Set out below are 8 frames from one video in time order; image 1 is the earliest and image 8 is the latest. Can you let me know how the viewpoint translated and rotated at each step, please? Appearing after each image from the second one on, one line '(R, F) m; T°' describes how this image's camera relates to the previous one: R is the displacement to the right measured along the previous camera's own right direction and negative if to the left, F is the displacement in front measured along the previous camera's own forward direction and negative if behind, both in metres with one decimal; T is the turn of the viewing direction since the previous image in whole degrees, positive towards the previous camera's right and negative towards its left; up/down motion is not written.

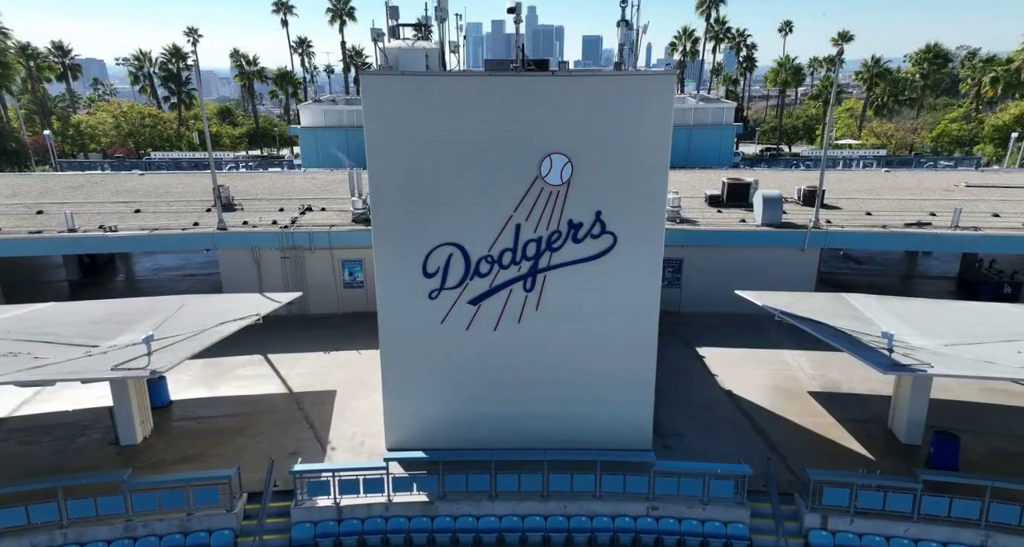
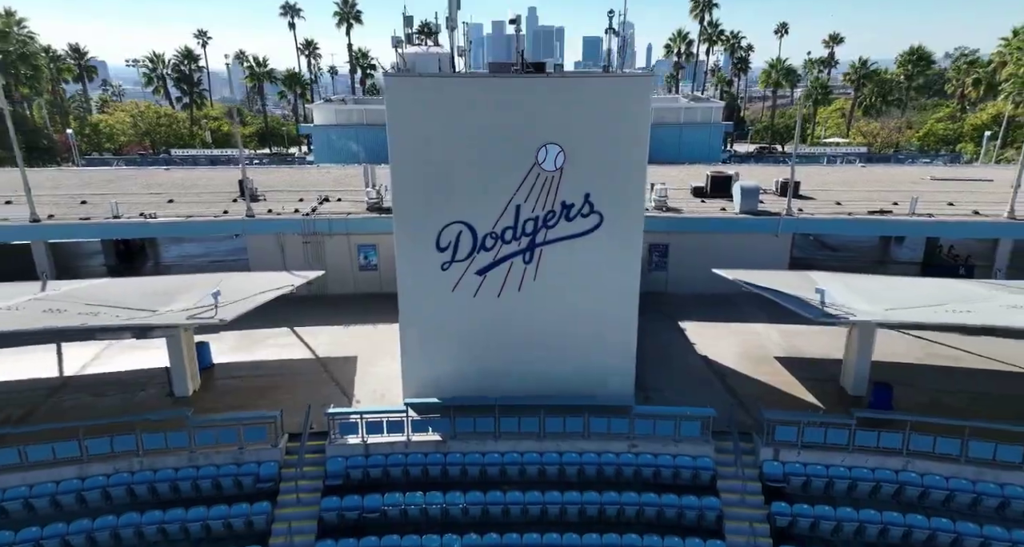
(0.0, -1.7) m; 0°
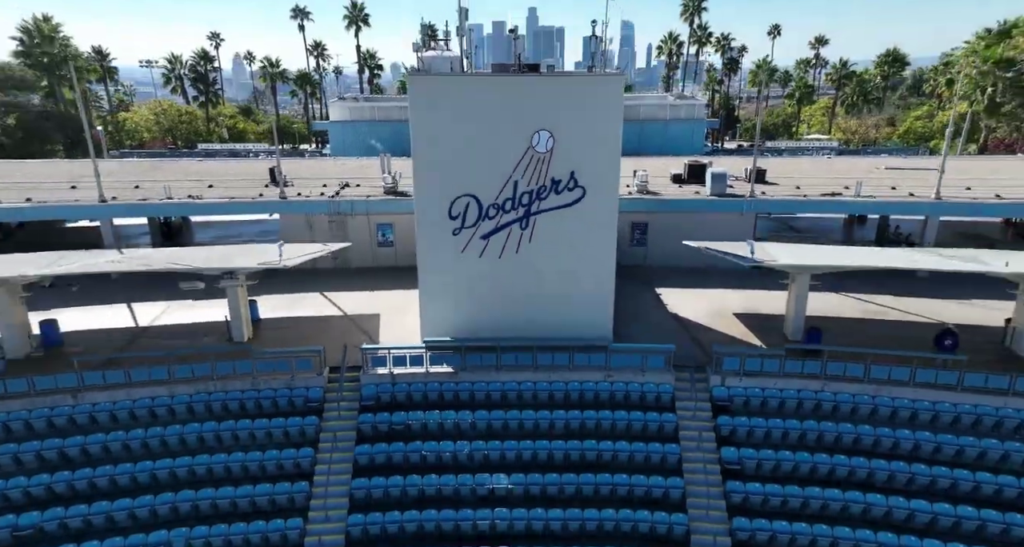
(0.0, -2.7) m; 0°
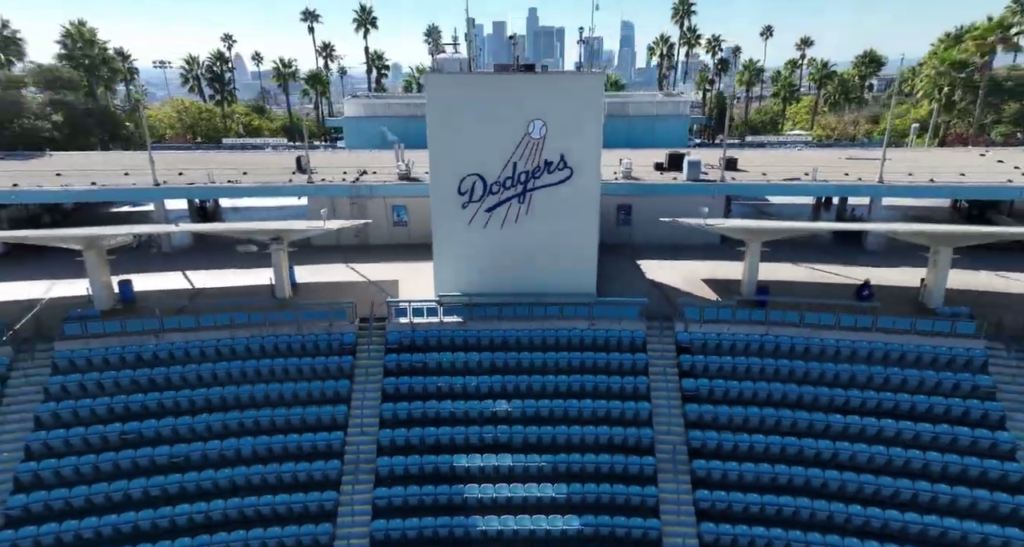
(0.0, -2.9) m; 0°
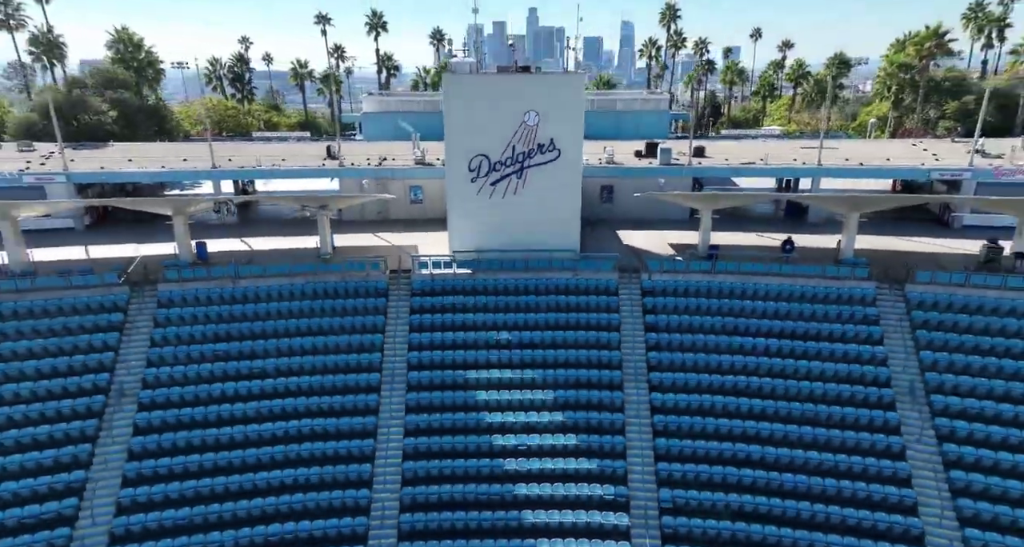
(0.0, -4.4) m; 0°
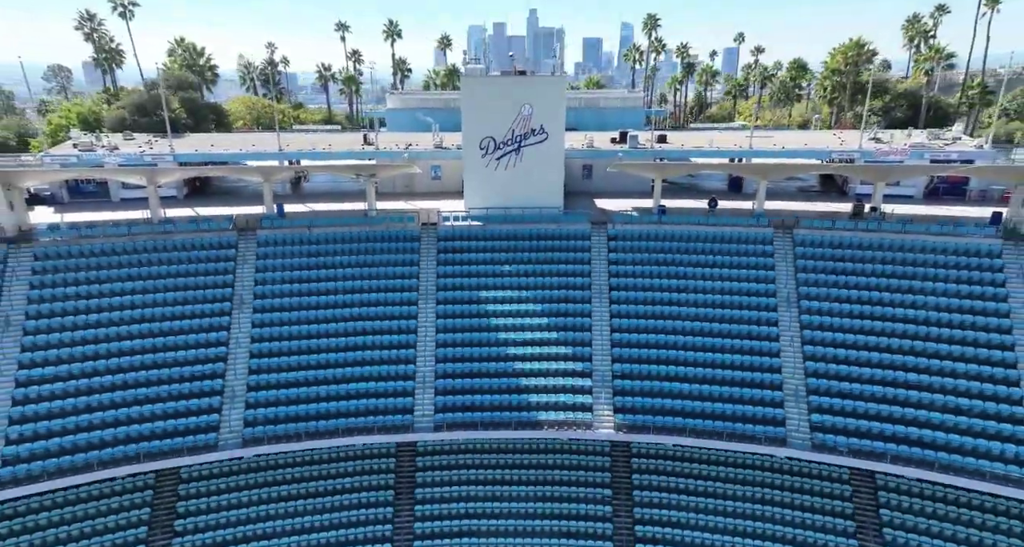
(0.0, -7.4) m; 0°
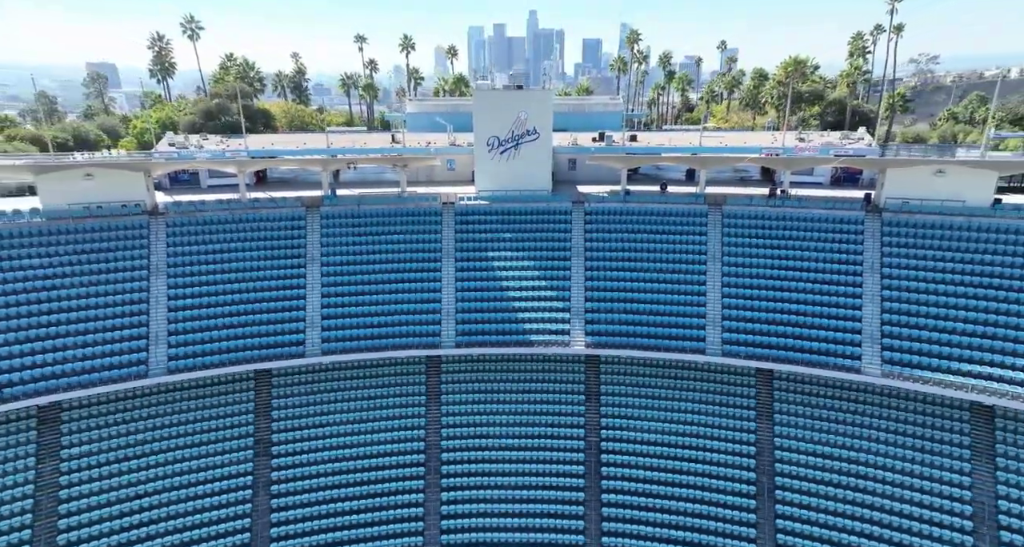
(0.0, -8.6) m; 0°
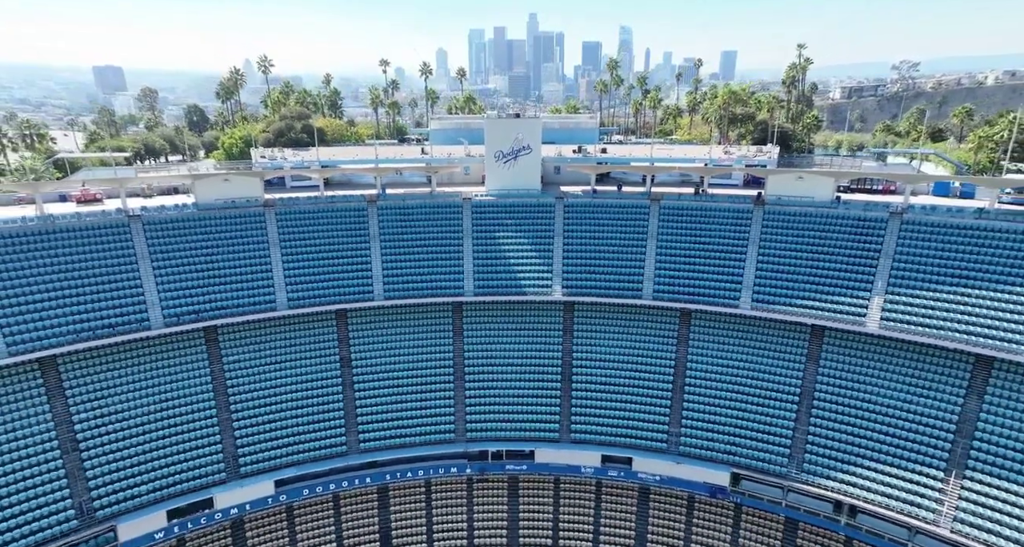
(0.0, -14.1) m; 0°
